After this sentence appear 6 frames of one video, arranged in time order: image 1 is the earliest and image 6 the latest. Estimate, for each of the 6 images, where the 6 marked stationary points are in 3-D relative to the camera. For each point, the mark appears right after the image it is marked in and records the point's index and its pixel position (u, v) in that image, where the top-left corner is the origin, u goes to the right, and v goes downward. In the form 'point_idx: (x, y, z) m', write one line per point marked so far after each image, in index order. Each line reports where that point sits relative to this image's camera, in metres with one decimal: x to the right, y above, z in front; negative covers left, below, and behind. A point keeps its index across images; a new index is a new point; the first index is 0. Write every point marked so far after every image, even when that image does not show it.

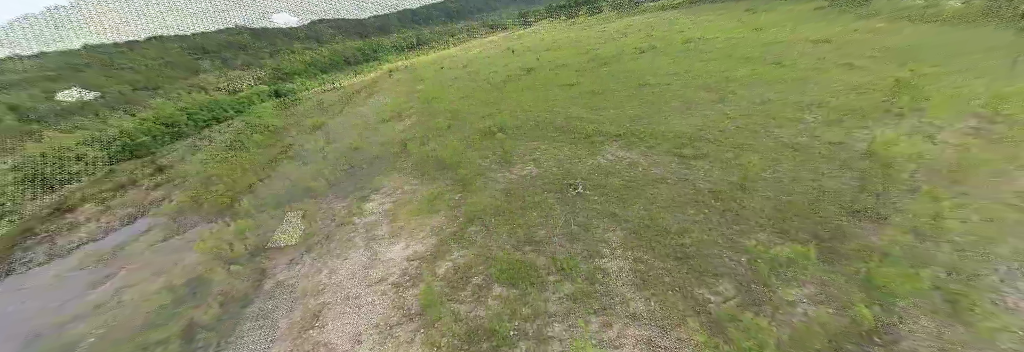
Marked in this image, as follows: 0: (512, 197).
0: (+0.2, -0.6, +8.8) m
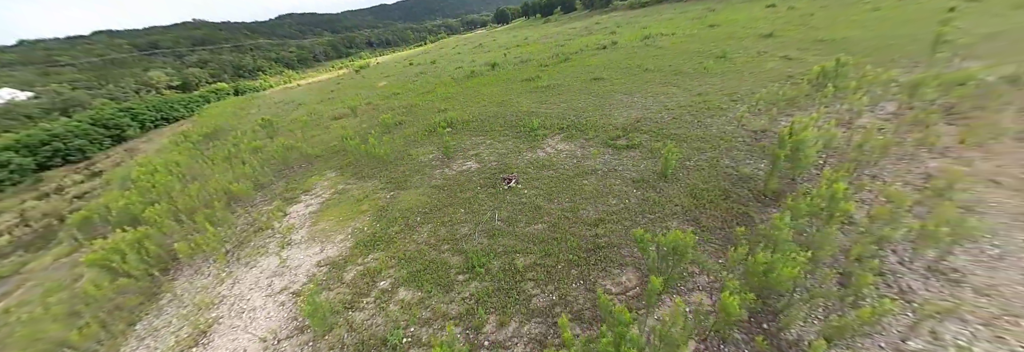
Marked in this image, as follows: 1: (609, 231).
0: (-2.1, -0.5, +8.4) m
1: (+2.1, -1.1, +5.7) m
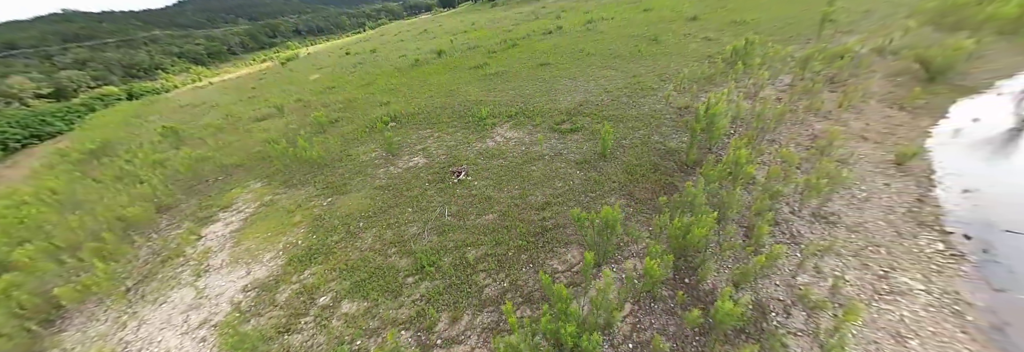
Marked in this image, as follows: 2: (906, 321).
0: (-3.6, -0.5, +7.9) m
1: (+1.0, -0.8, +5.9) m
2: (+5.1, -1.9, +3.5) m
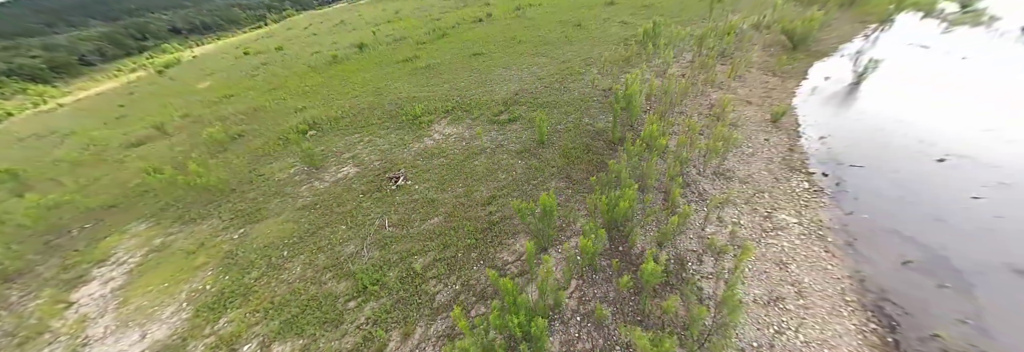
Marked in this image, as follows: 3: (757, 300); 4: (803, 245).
0: (-5.1, -0.9, +7.1) m
1: (-0.2, -0.7, +5.9) m
2: (+4.4, -1.2, +4.3) m
3: (+3.4, -1.7, +3.7) m
4: (+4.7, -1.1, +4.4) m
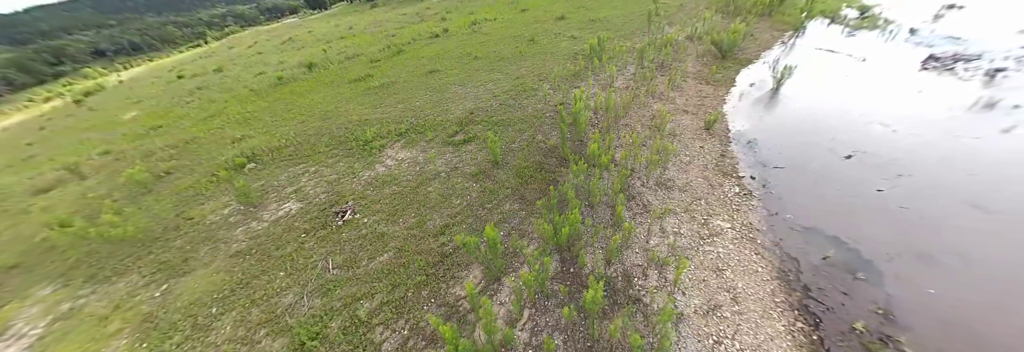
0: (-6.1, -1.9, +6.4) m
1: (-1.2, -1.2, +5.7) m
2: (+3.6, -1.4, +4.6) m
3: (+2.6, -1.9, +3.9) m
4: (+3.9, -1.3, +4.7) m
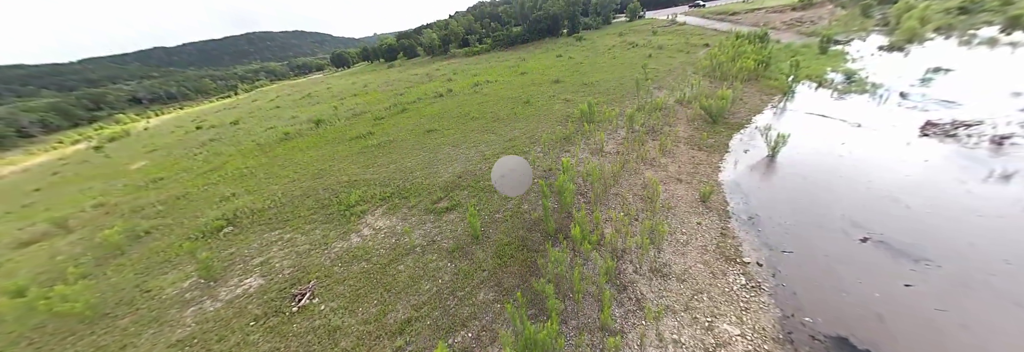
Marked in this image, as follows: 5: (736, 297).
0: (-6.6, -3.6, +5.6) m
1: (-1.7, -2.8, +5.0) m
2: (+3.0, -2.8, +3.7) m
3: (+2.1, -3.2, +2.9) m
4: (+3.4, -2.7, +3.9) m
5: (+4.1, -2.2, +4.9) m
